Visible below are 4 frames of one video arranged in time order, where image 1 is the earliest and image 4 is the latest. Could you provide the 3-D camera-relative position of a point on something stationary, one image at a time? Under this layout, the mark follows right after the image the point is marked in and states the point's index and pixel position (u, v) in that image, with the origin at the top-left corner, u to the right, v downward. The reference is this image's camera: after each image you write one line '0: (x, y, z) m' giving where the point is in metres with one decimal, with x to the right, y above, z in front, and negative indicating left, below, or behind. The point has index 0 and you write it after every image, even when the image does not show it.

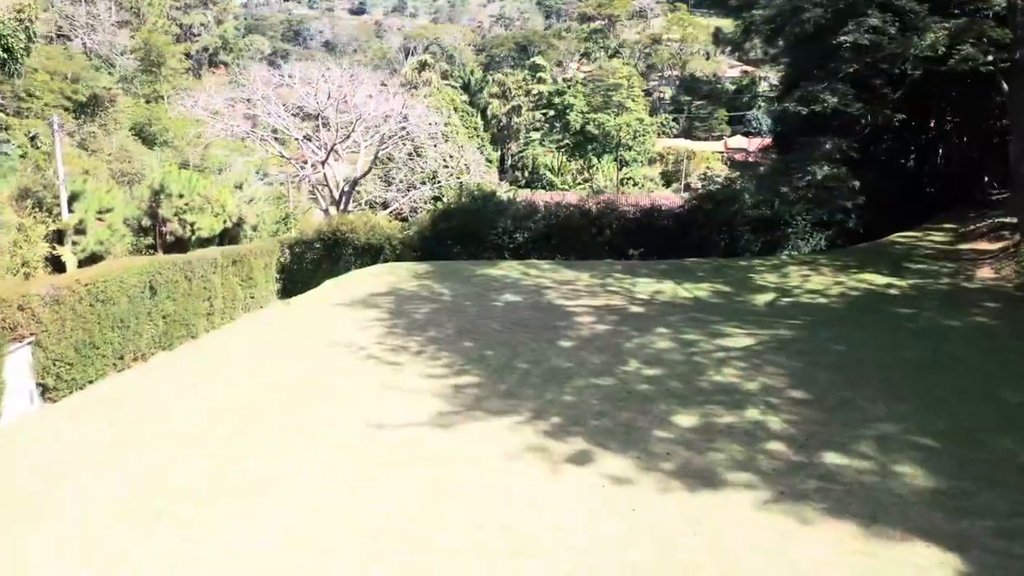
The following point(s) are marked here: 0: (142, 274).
0: (-4.7, +0.2, +11.1) m
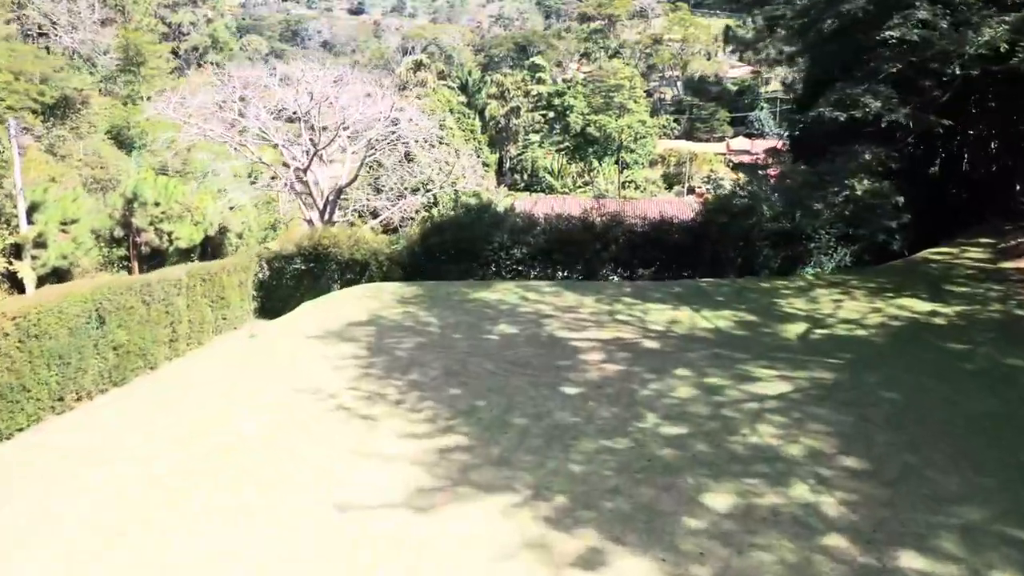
0: (-4.8, -0.2, +9.8) m
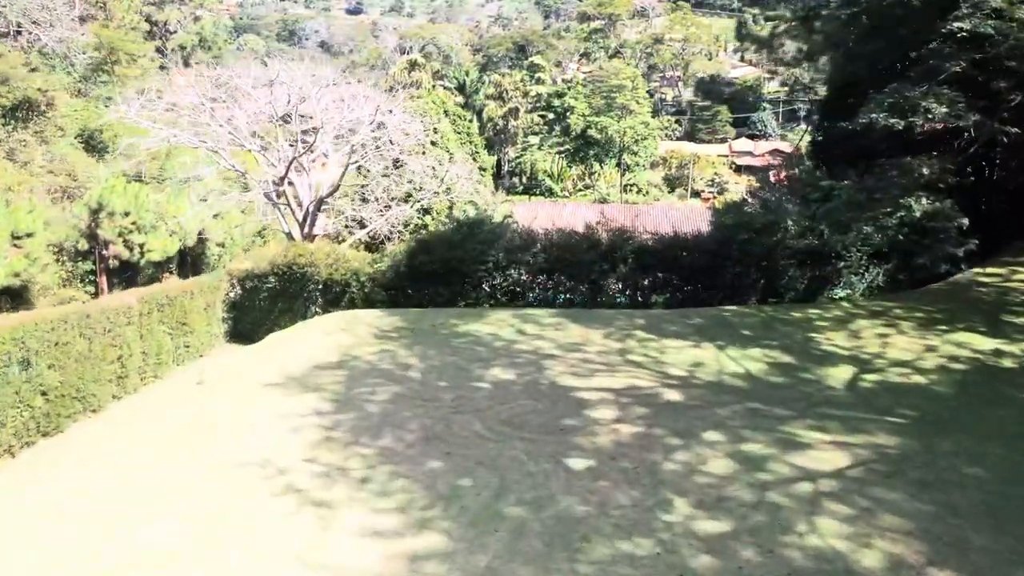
0: (-4.8, -0.5, +8.3) m
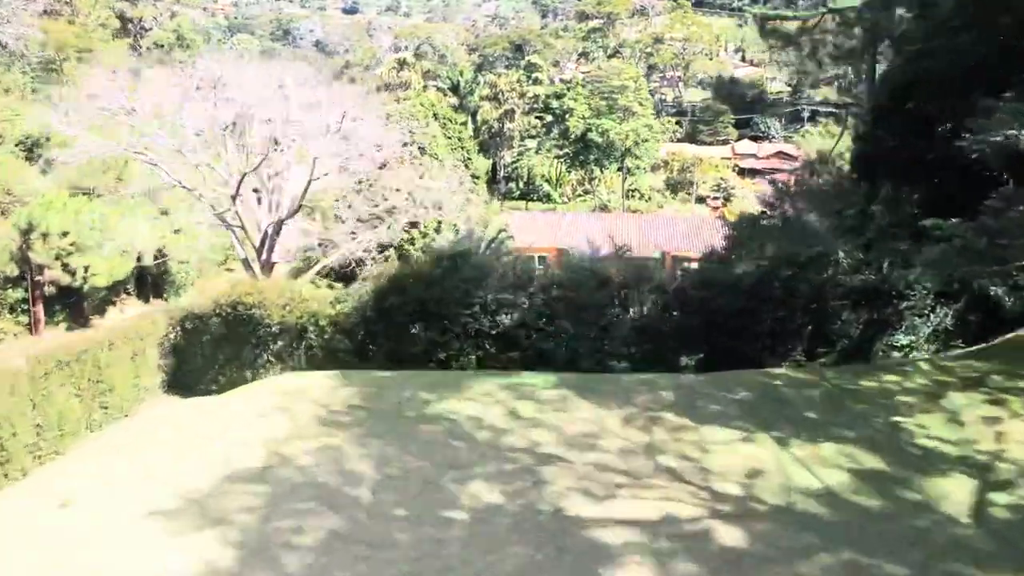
0: (-4.9, -1.1, +5.9) m
